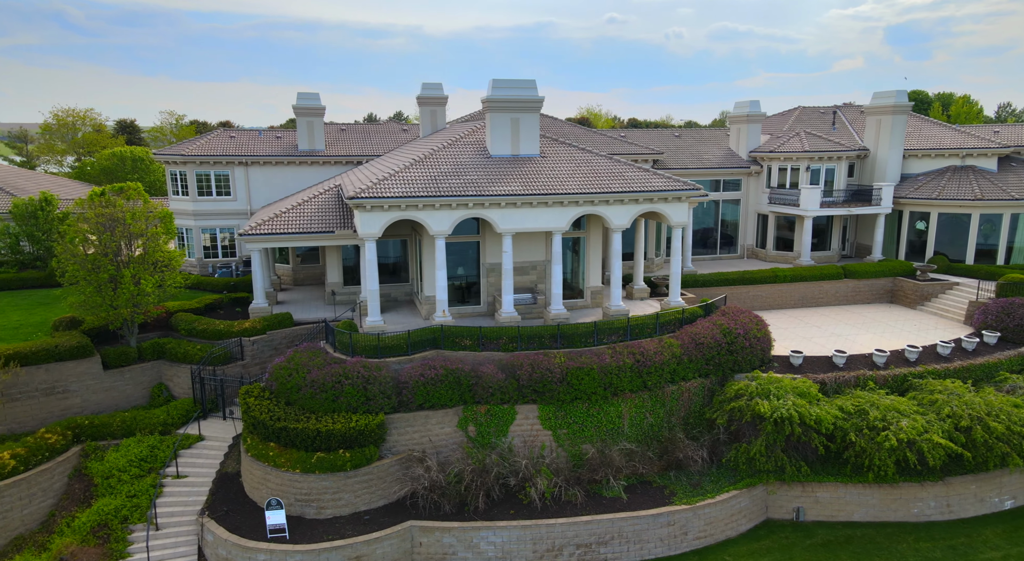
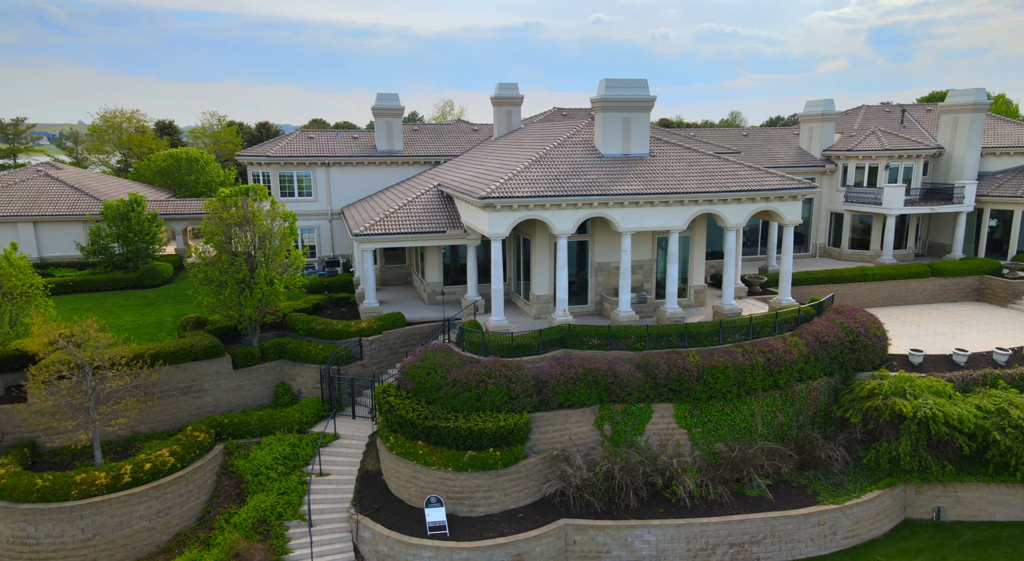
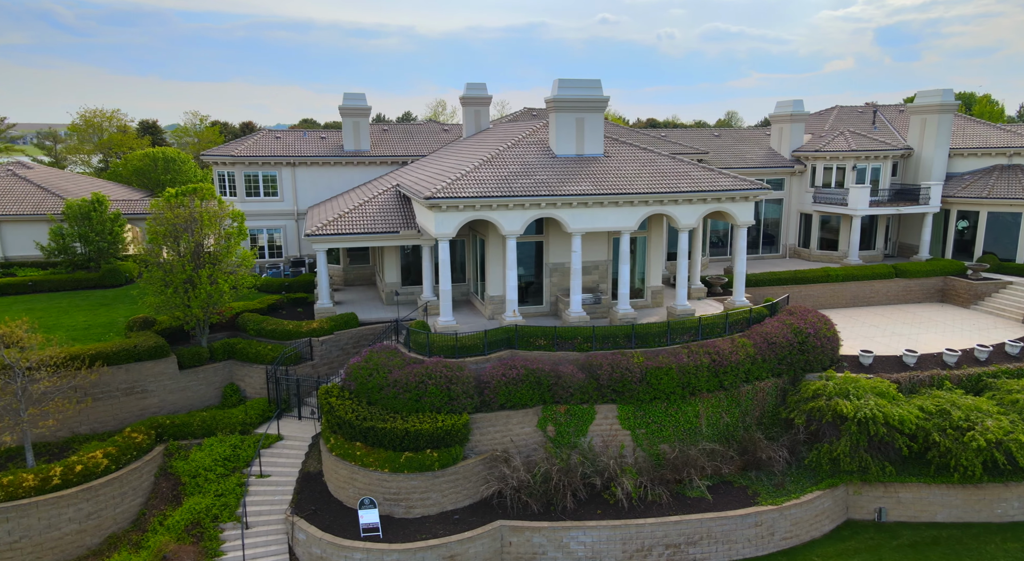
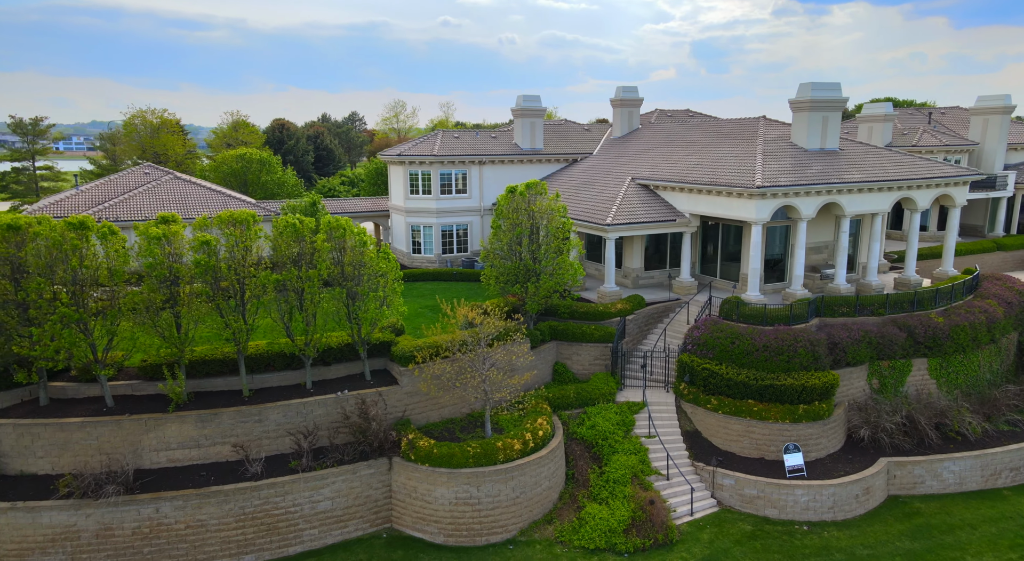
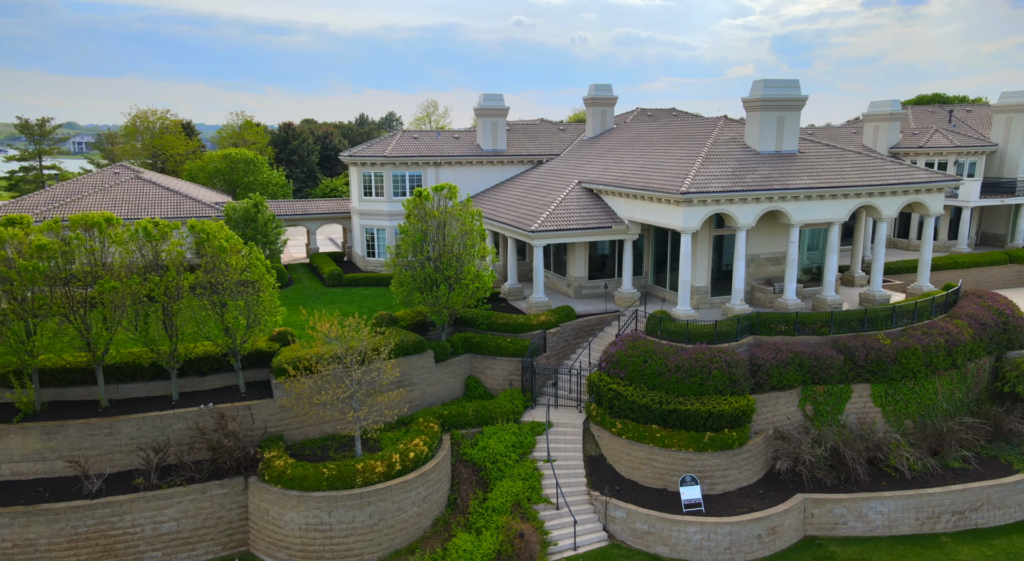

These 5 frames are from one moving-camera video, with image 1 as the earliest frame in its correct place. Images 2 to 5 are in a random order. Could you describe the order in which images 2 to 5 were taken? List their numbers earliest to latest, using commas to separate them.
3, 2, 5, 4
